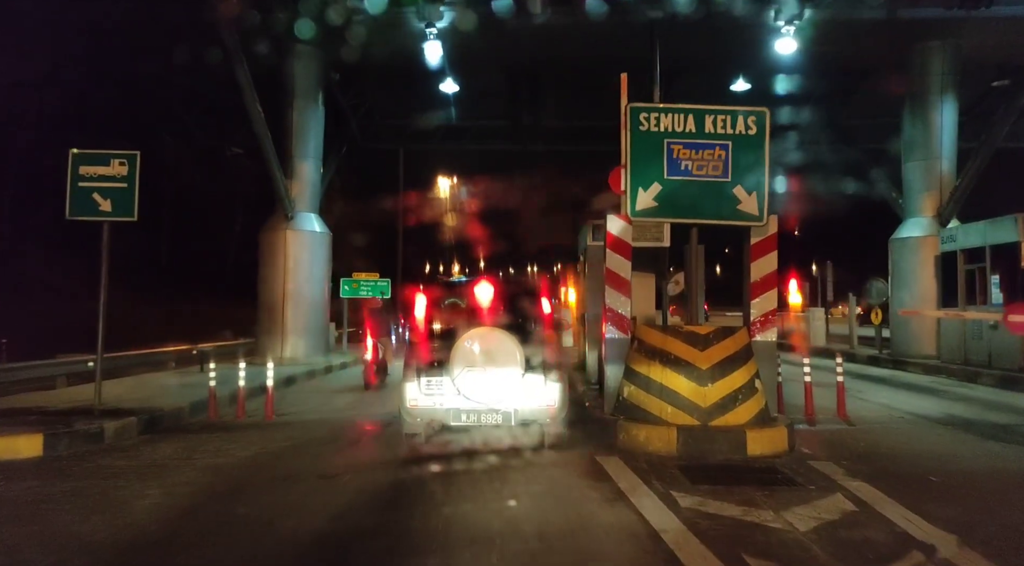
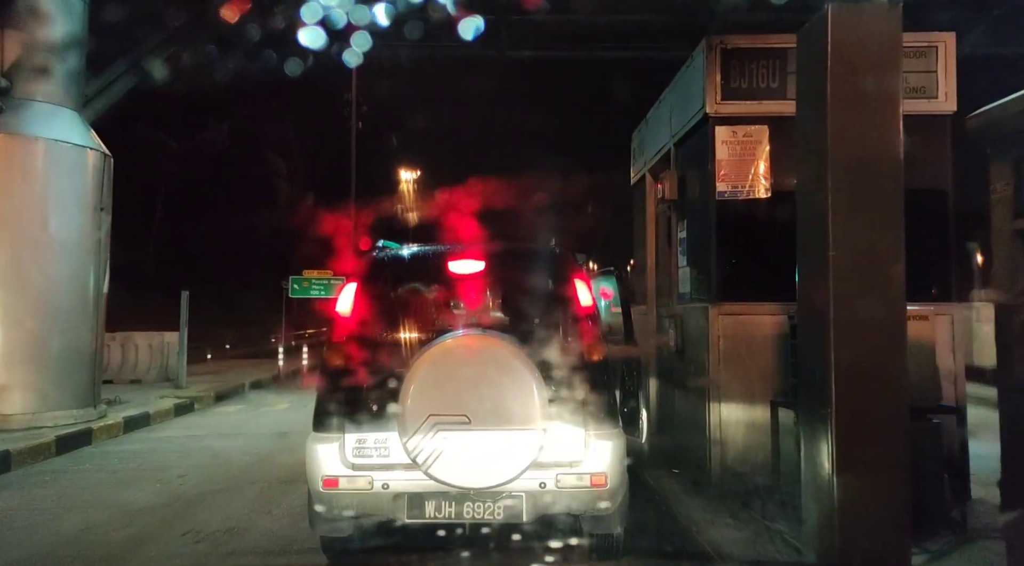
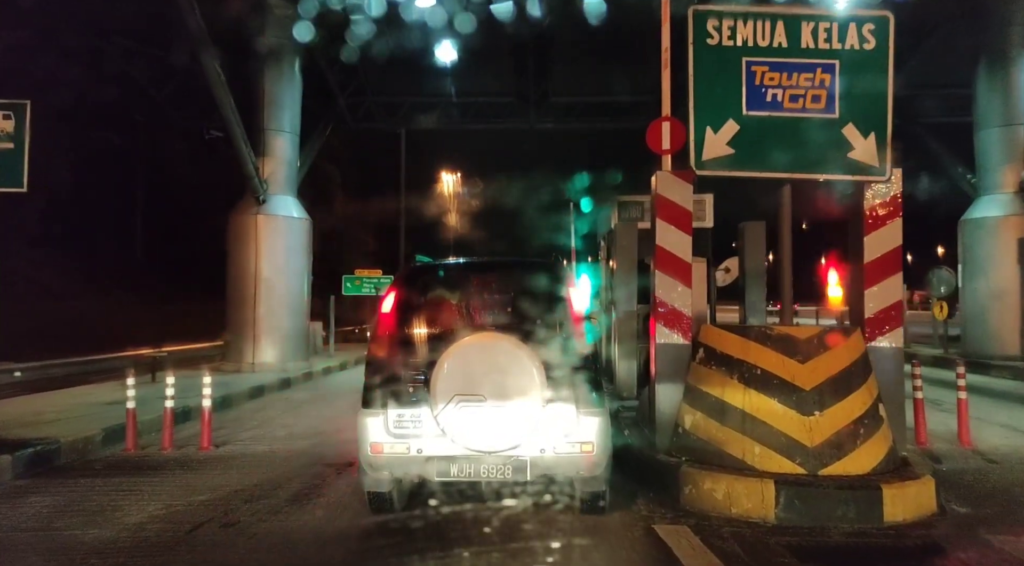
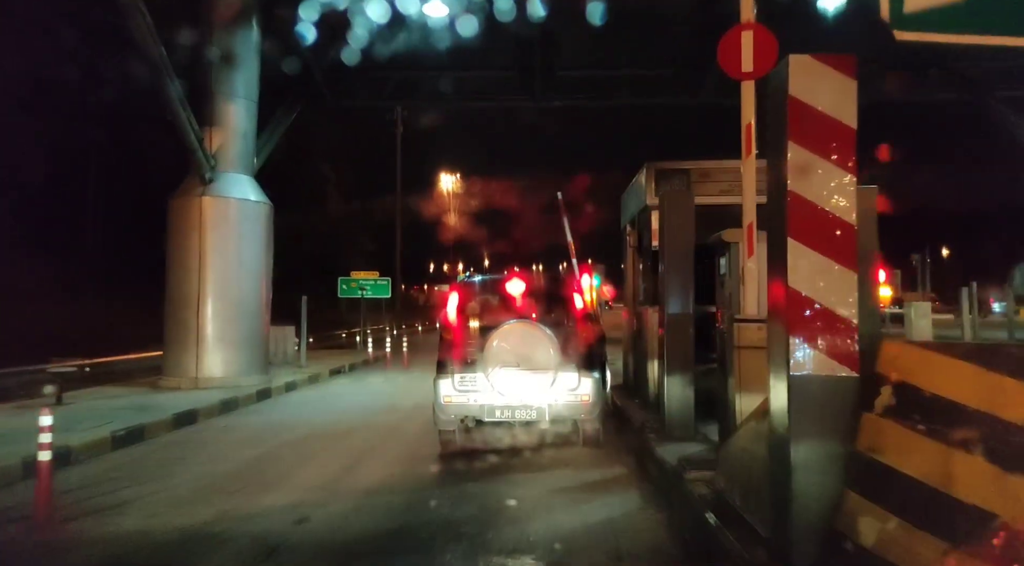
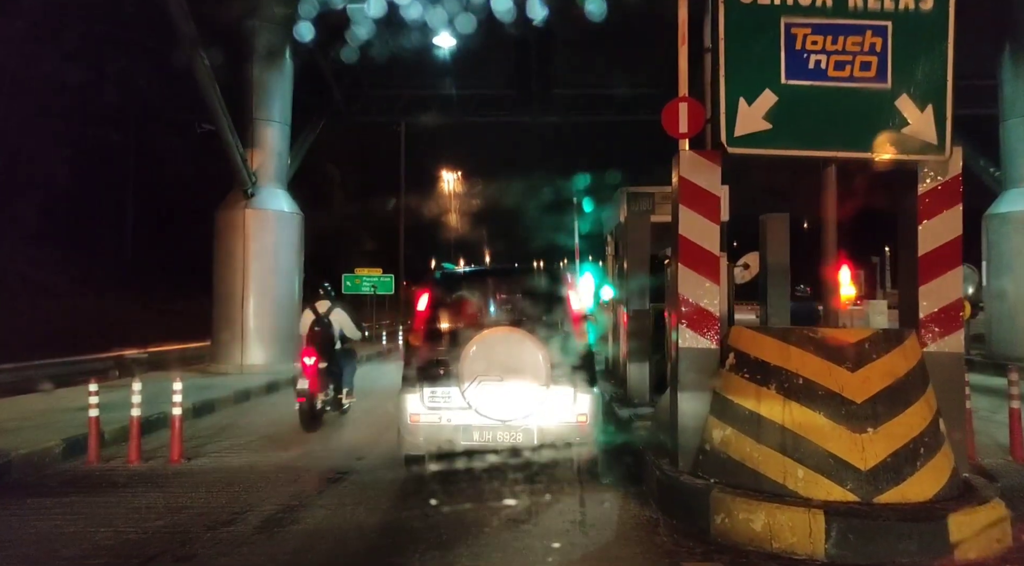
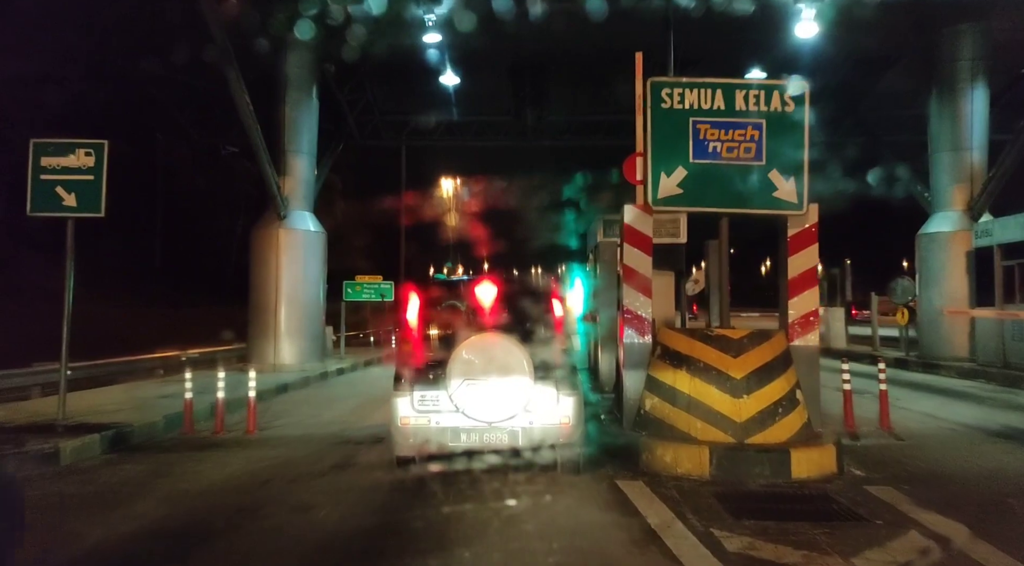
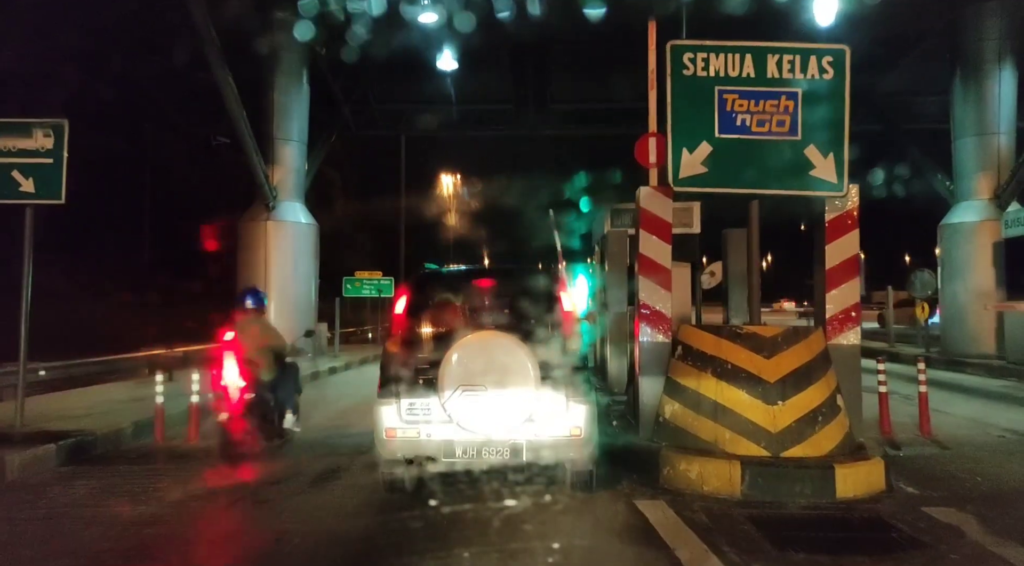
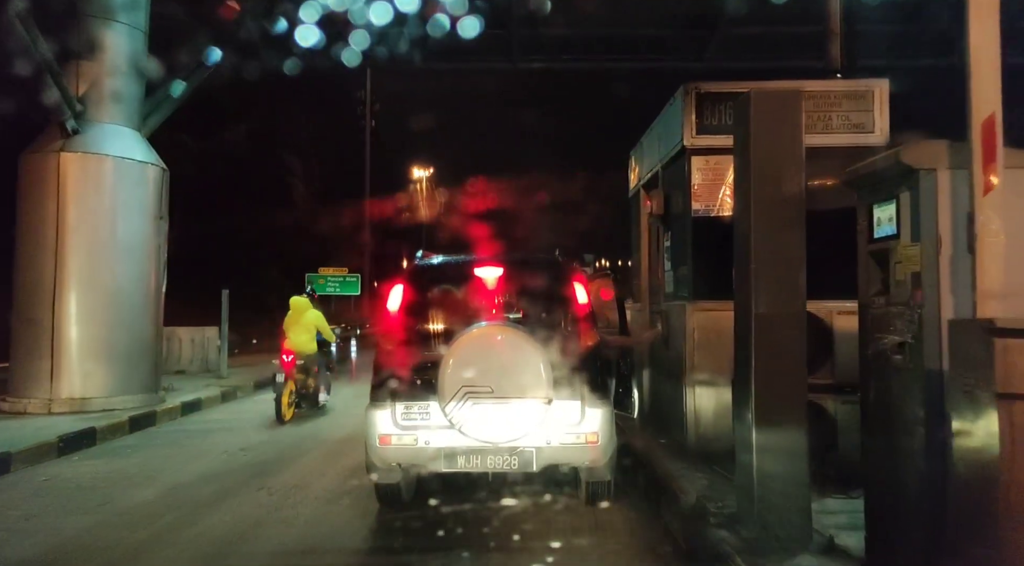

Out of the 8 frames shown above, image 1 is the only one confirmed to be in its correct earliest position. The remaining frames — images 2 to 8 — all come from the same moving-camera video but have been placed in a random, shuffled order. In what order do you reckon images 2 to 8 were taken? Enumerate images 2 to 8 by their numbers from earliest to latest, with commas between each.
6, 7, 3, 5, 4, 8, 2
